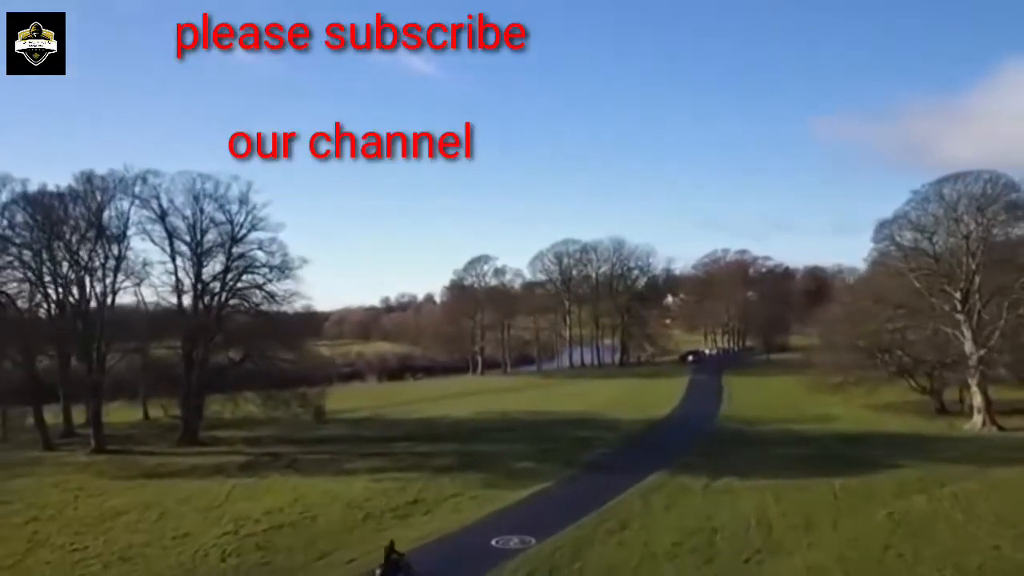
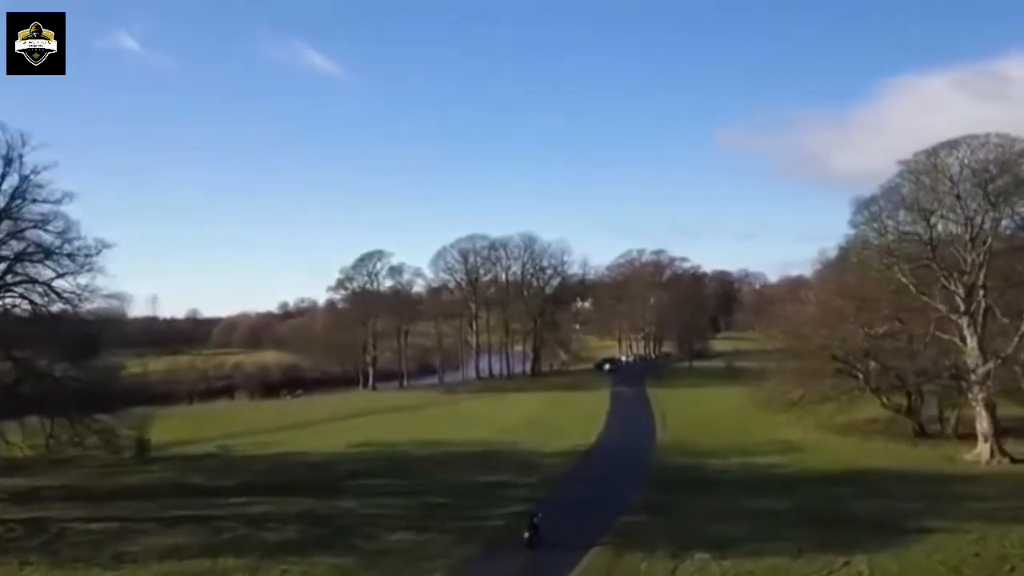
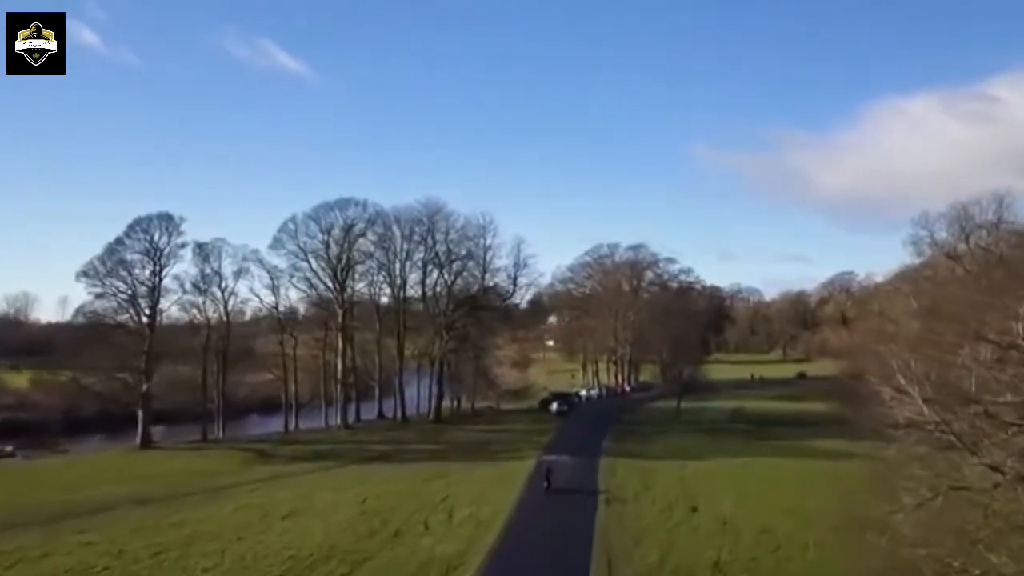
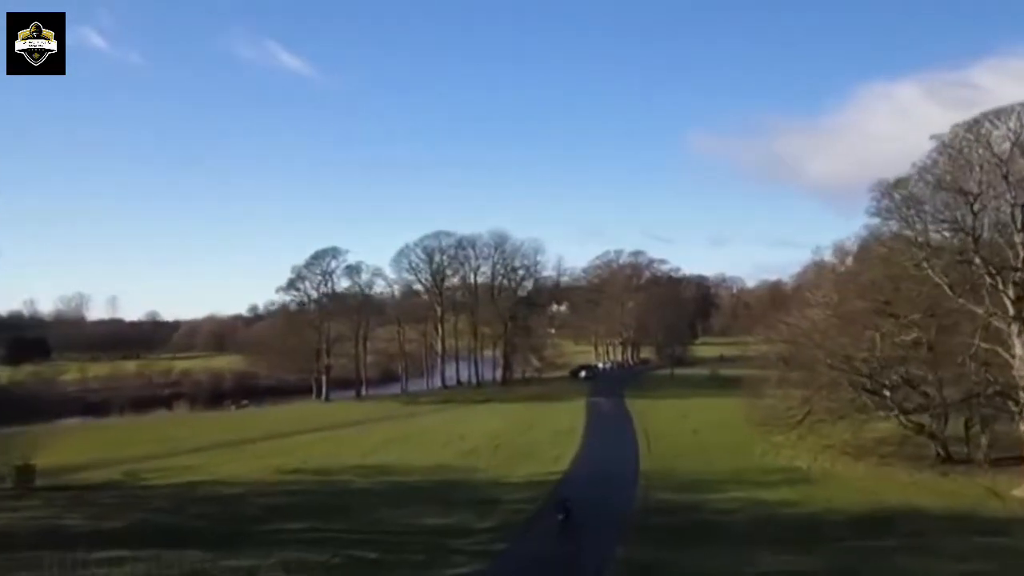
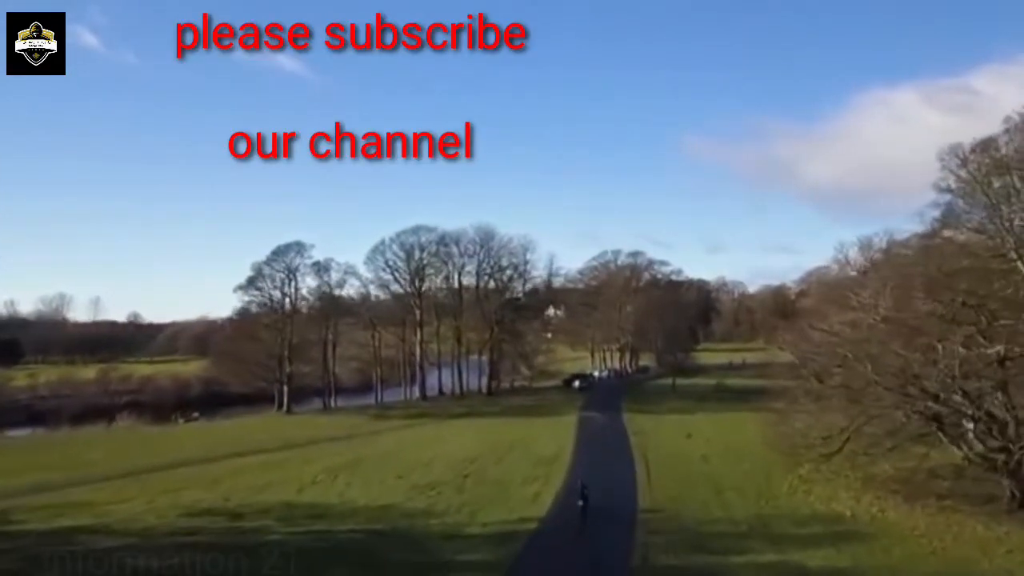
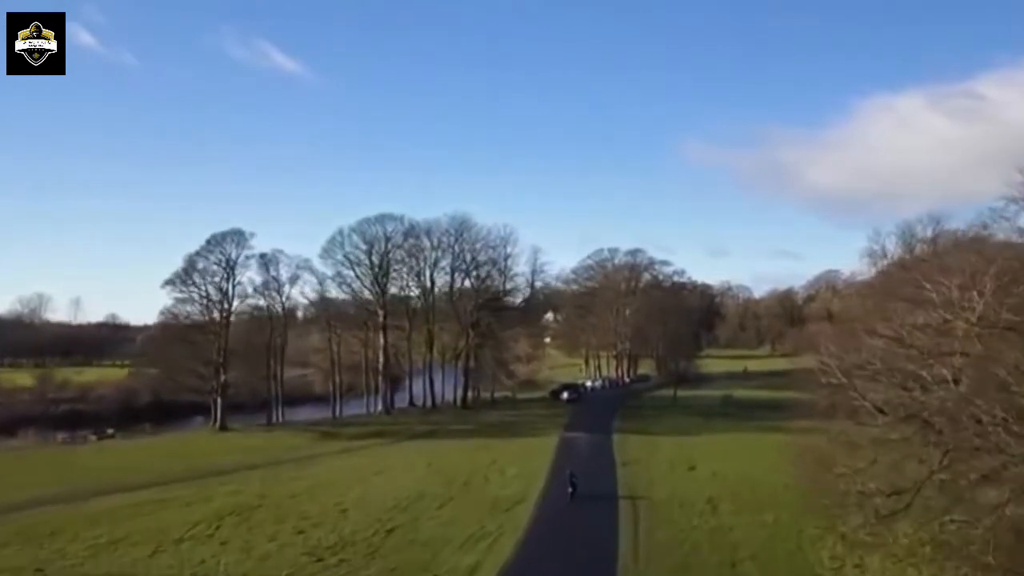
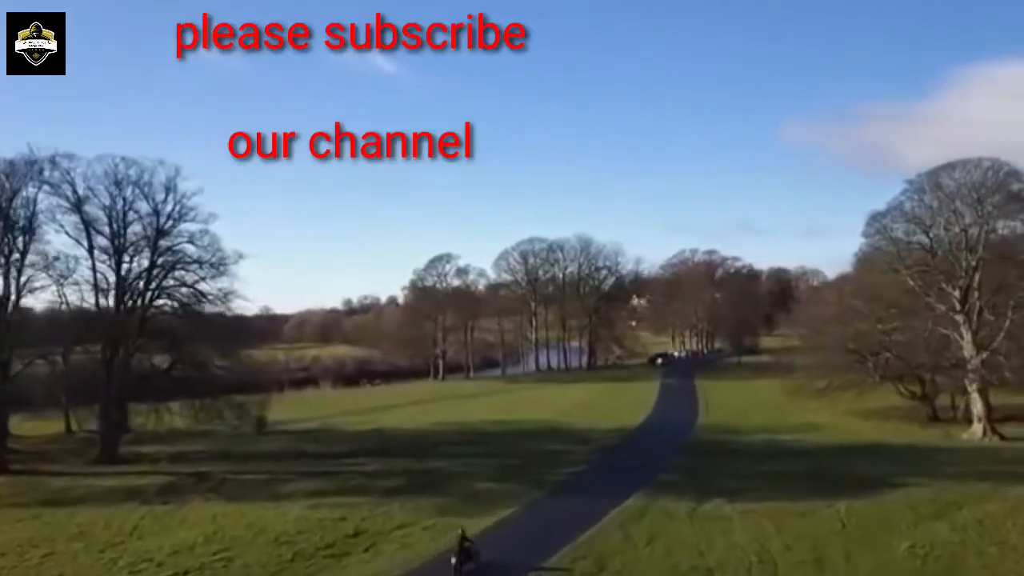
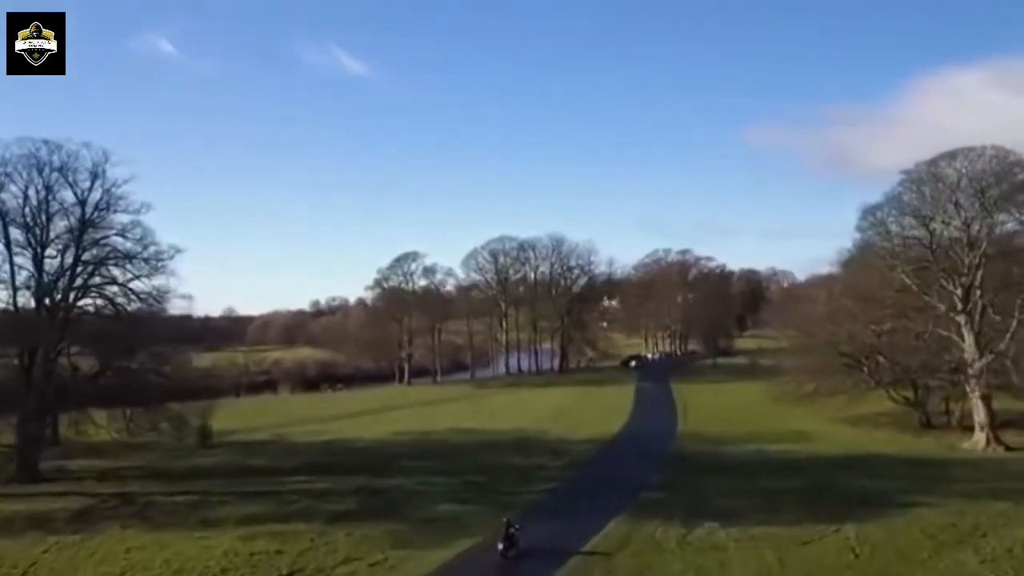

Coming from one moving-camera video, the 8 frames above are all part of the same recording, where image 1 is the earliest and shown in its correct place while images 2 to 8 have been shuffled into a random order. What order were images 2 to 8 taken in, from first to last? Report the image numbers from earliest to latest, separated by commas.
7, 8, 2, 4, 5, 6, 3
